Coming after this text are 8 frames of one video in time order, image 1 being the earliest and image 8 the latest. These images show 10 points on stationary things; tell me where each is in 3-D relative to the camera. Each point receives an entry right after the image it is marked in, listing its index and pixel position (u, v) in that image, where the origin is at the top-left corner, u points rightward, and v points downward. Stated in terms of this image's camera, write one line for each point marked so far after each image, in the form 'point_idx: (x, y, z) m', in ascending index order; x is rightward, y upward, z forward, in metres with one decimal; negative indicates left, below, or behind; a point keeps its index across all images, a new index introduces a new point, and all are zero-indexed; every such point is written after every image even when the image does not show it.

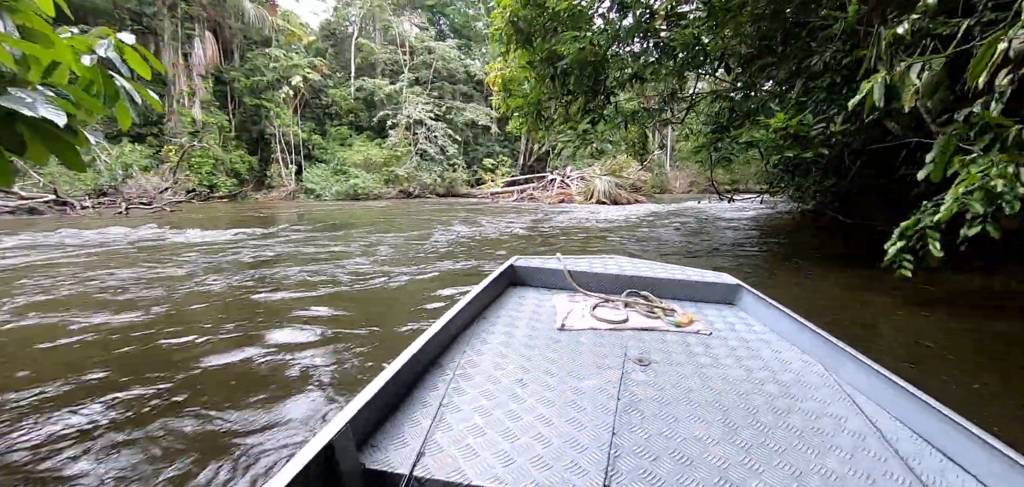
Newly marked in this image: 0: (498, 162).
0: (-0.5, +2.3, +11.9) m
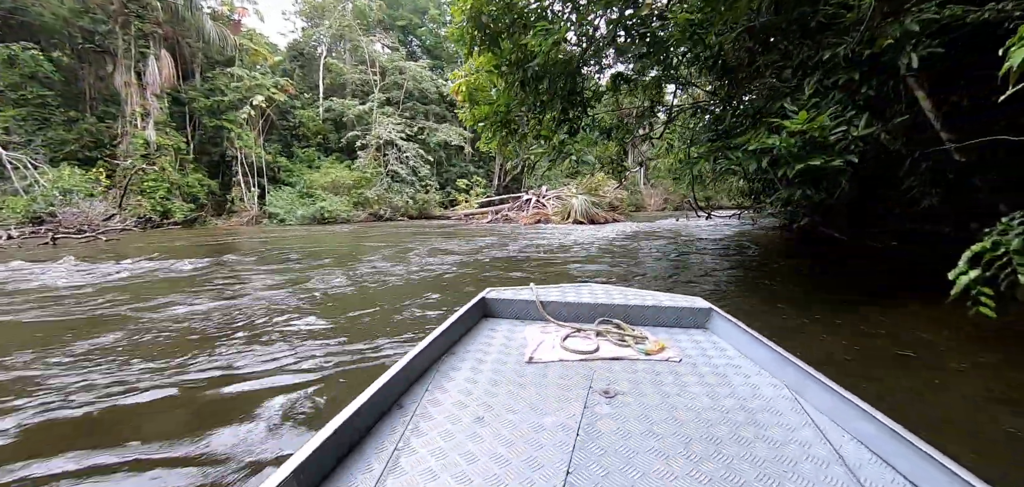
0: (-1.2, +1.7, +11.7) m
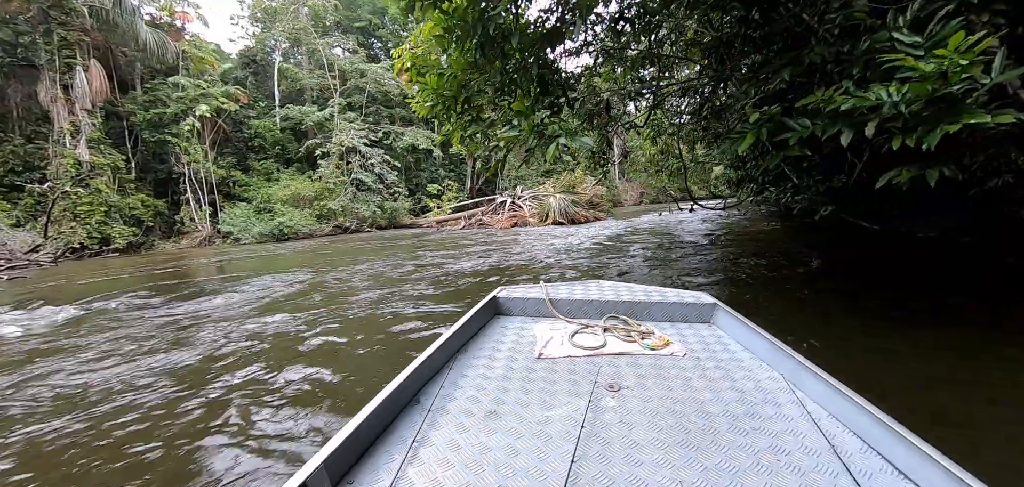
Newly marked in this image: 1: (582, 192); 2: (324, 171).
0: (-1.8, +1.5, +11.2) m
1: (+1.5, +1.2, +9.6) m
2: (-4.0, +1.5, +9.0) m
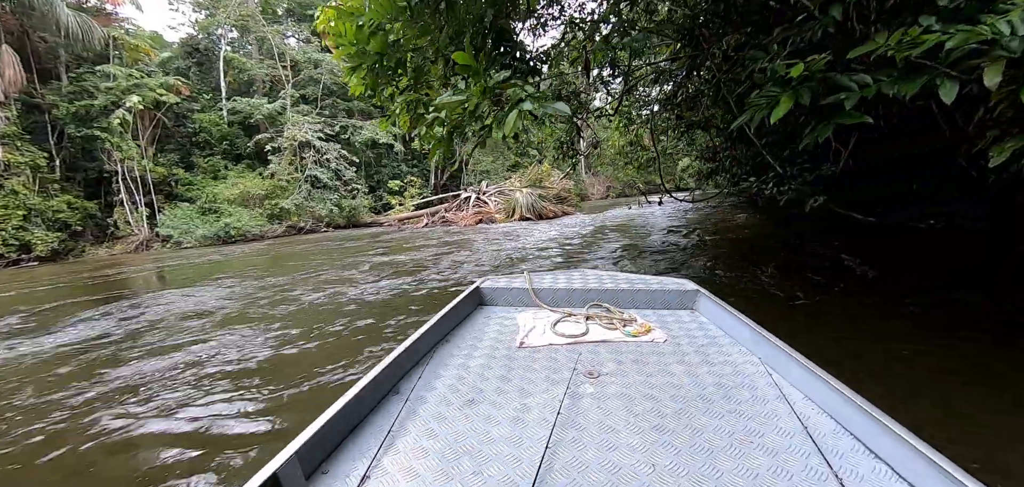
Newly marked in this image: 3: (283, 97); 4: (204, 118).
0: (-2.7, +1.5, +10.8) m
1: (+0.8, +1.3, +9.4) m
2: (-4.7, +1.5, +8.4) m
3: (-5.2, +3.3, +9.7) m
4: (-6.9, +2.8, +9.6) m
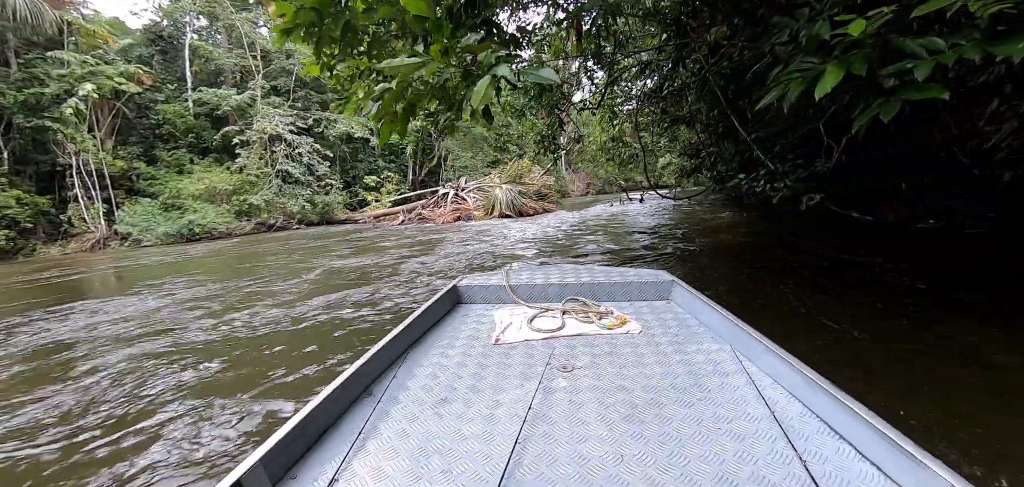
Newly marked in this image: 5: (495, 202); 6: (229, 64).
0: (-3.2, +1.6, +10.5) m
1: (+0.4, +1.3, +9.3) m
2: (-5.0, +1.5, +8.0) m
3: (-5.6, +3.4, +9.3) m
4: (-7.3, +2.9, +9.1) m
5: (-0.3, +0.8, +8.5) m
6: (-6.6, +4.2, +10.0) m
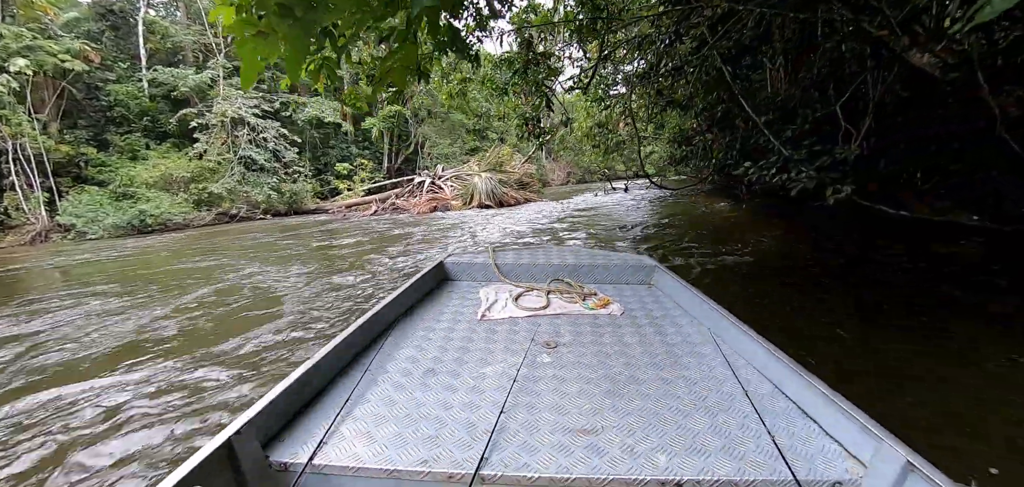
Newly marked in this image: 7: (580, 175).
0: (-3.6, +1.8, +10.0) m
1: (0.0, +1.5, +9.0) m
2: (-5.4, +1.7, +7.5) m
3: (-6.0, +3.6, +8.7) m
4: (-7.7, +3.0, +8.4) m
5: (-0.7, +1.0, +8.2) m
6: (-7.1, +4.4, +9.3) m
7: (+2.5, +2.4, +15.2) m
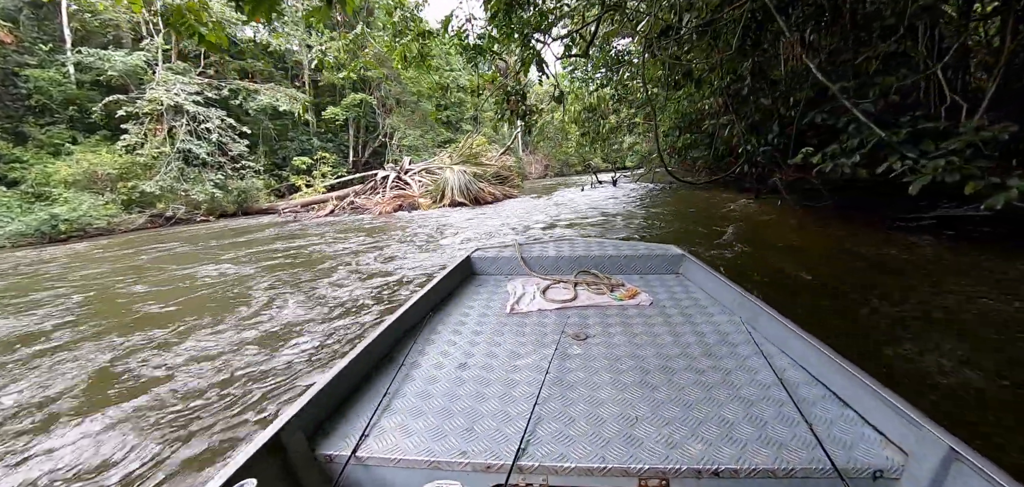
0: (-4.1, +1.8, +9.2) m
1: (-0.5, +1.6, +8.4) m
2: (-5.8, +1.6, +6.6) m
3: (-6.5, +3.5, +7.7) m
4: (-8.1, +2.9, +7.4) m
5: (-1.1, +1.0, +7.5) m
6: (-7.6, +4.3, +8.3) m
7: (+1.7, +2.6, +14.7) m
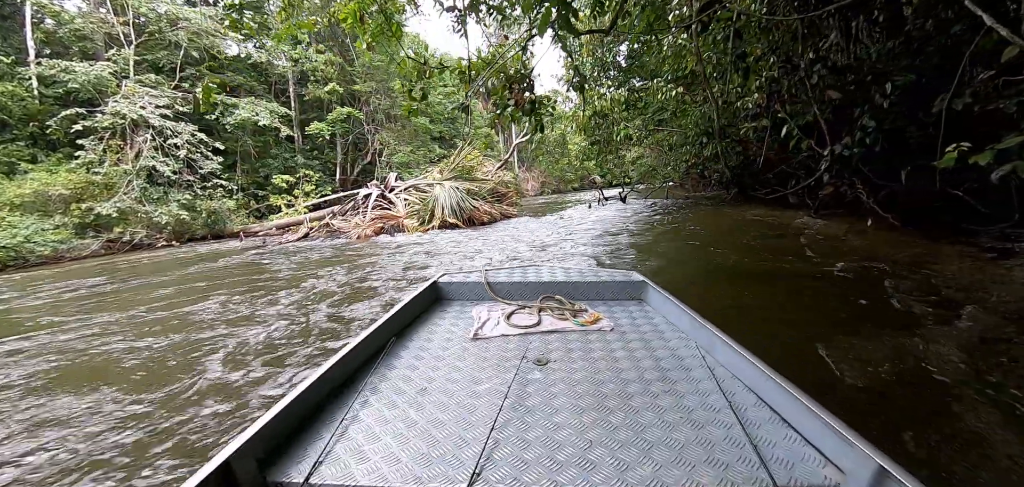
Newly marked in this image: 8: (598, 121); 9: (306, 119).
0: (-4.2, +1.3, +8.7) m
1: (-0.6, +1.2, +8.0) m
2: (-5.8, +1.2, +6.1) m
3: (-6.6, +3.0, +7.3) m
4: (-8.2, +2.5, +6.9) m
5: (-1.2, +0.6, +7.1) m
6: (-7.7, +3.8, +7.9) m
7: (+1.5, +2.0, +14.3) m
8: (+0.9, +1.3, +4.6) m
9: (-4.7, +2.9, +9.8) m
